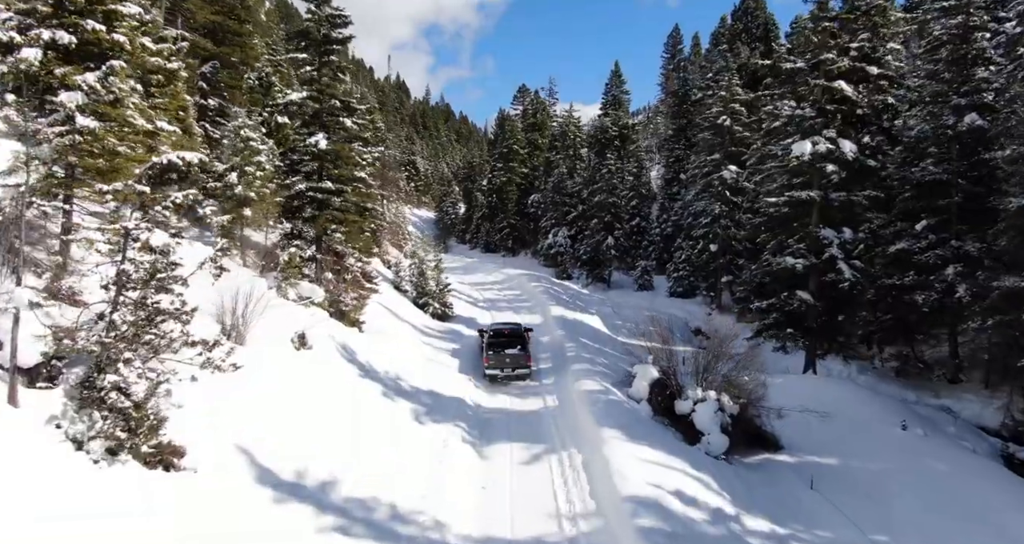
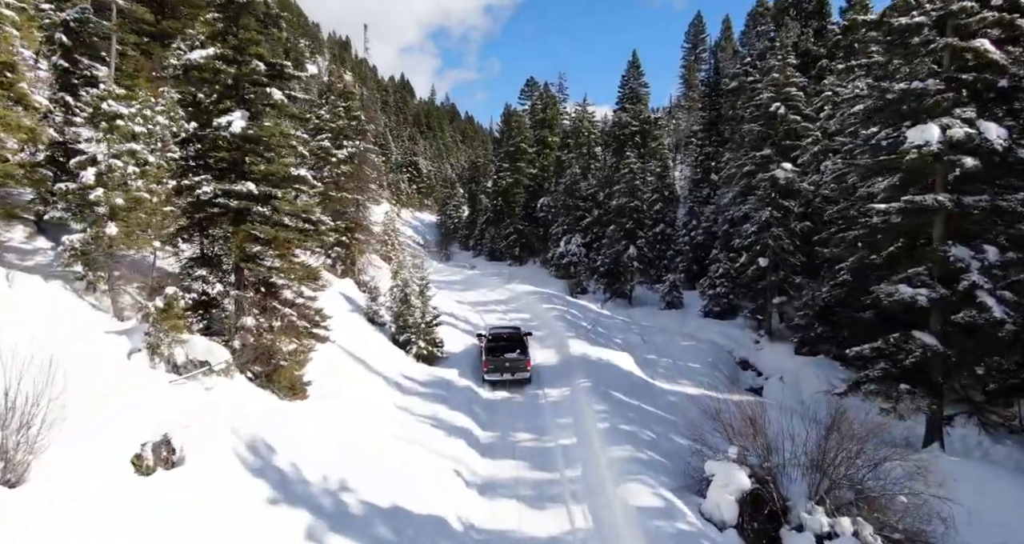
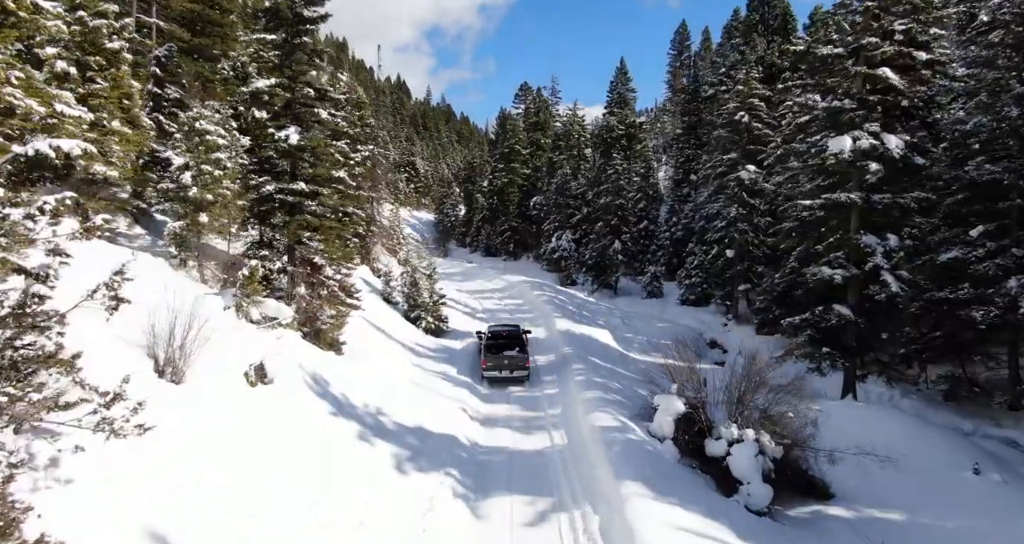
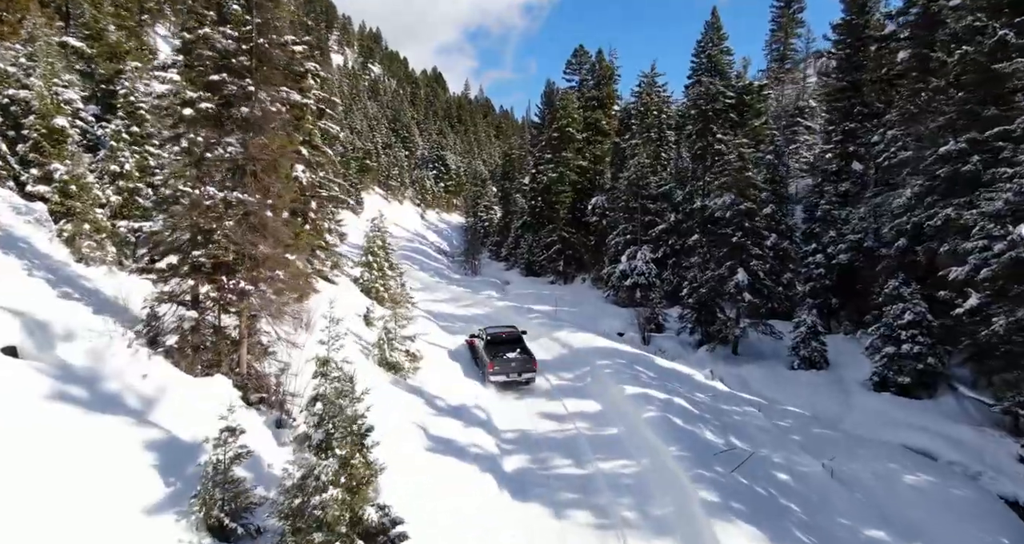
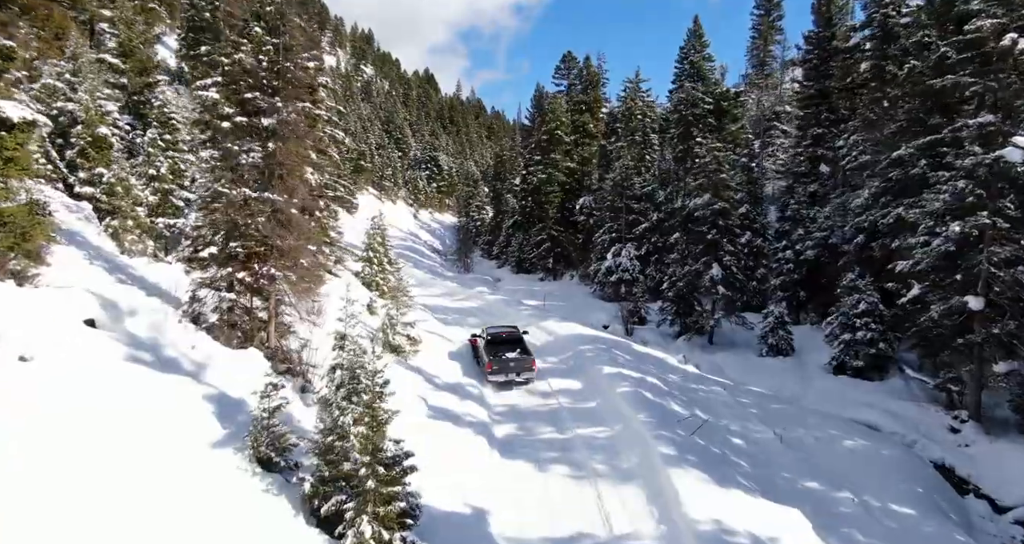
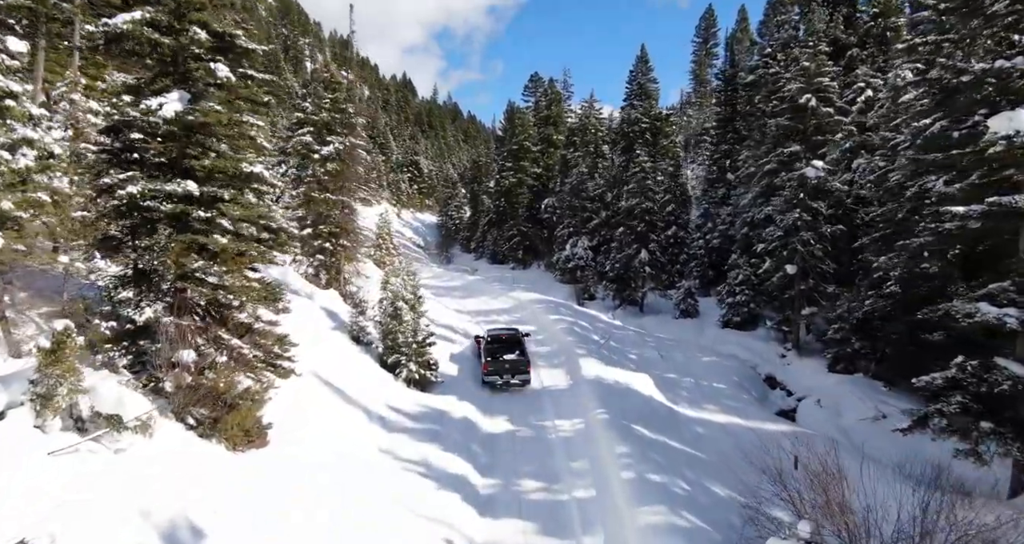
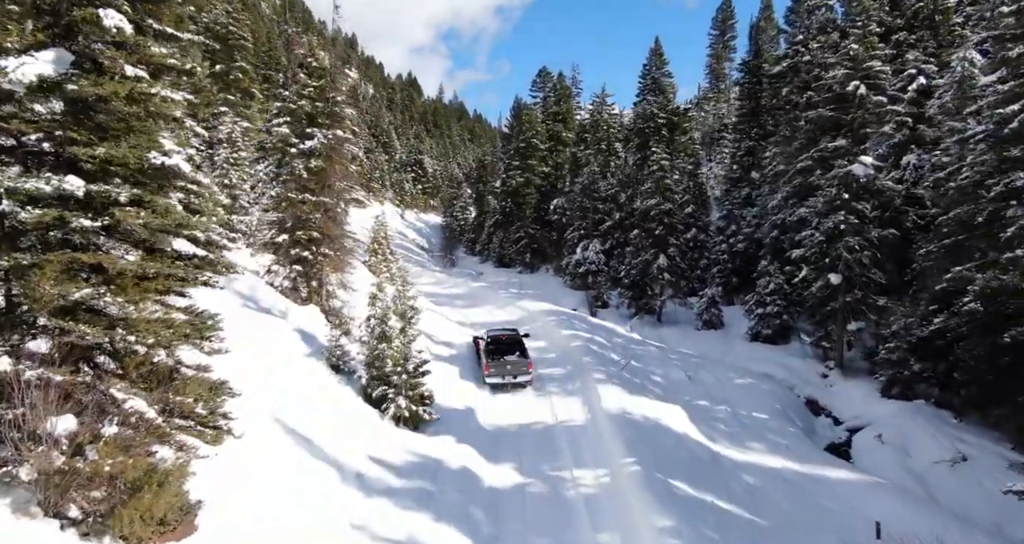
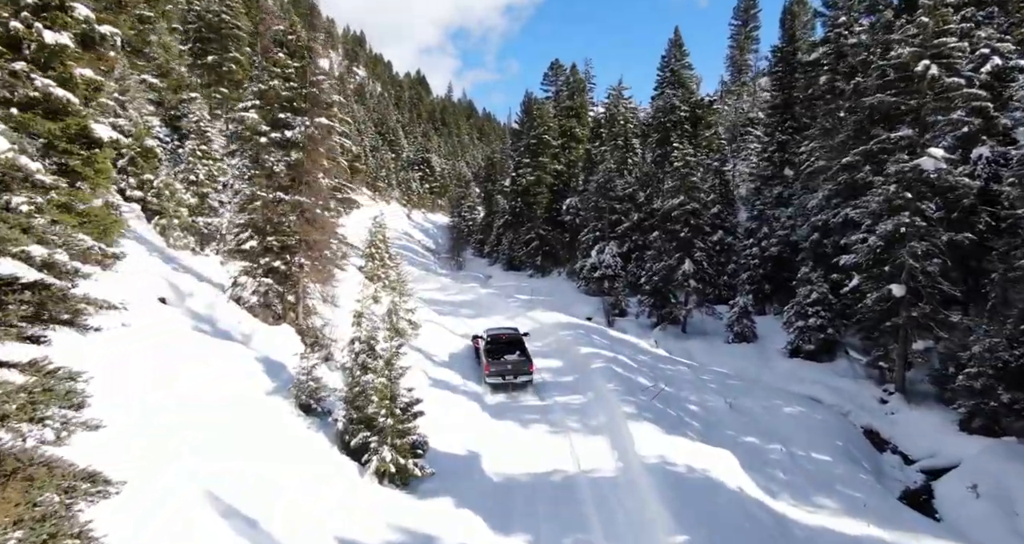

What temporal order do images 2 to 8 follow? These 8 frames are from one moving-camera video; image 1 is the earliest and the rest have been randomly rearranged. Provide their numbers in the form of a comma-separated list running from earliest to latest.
3, 2, 6, 7, 8, 5, 4
